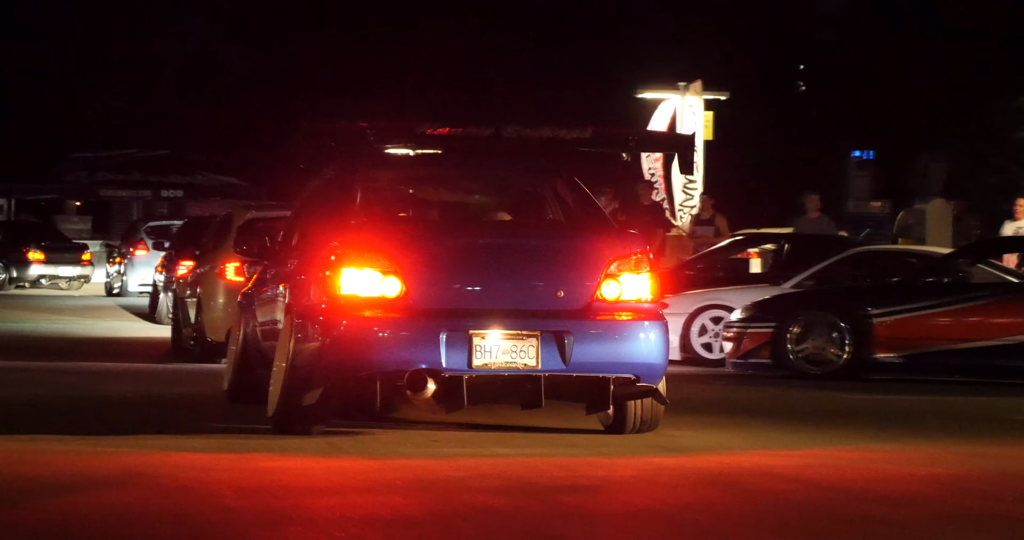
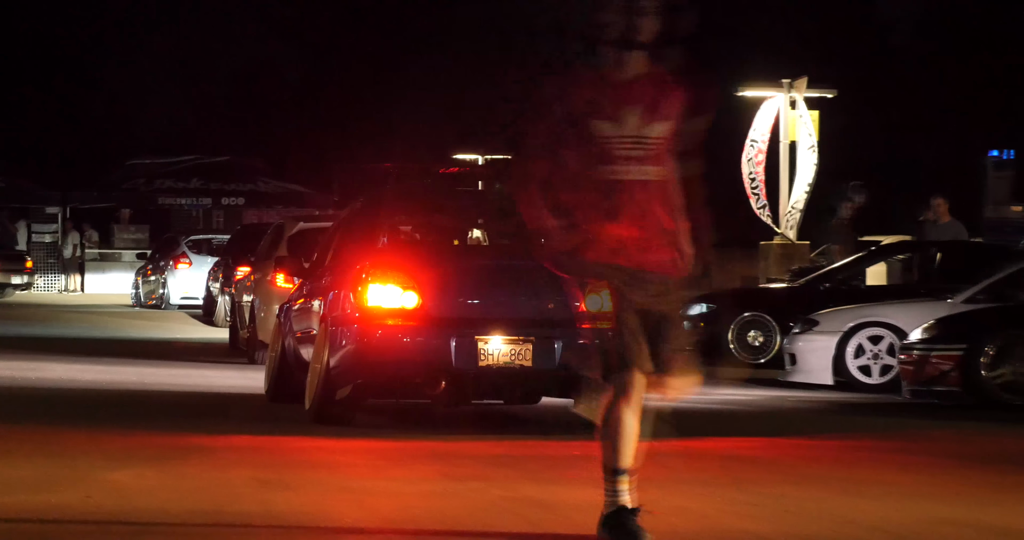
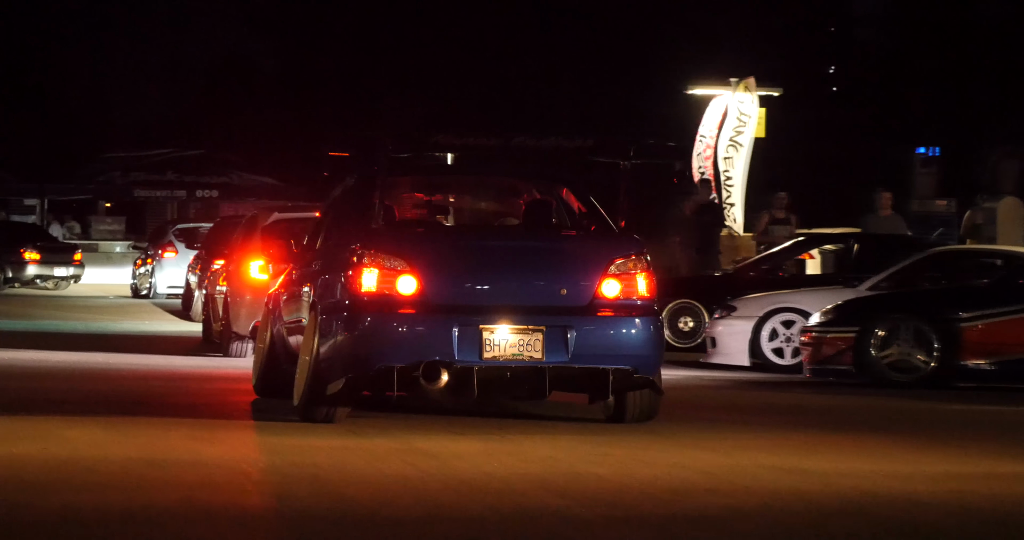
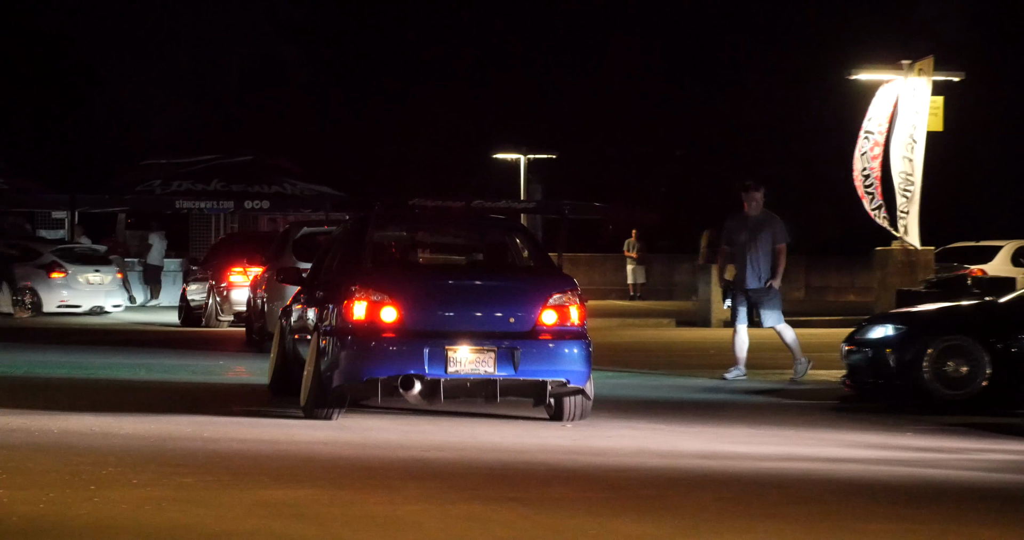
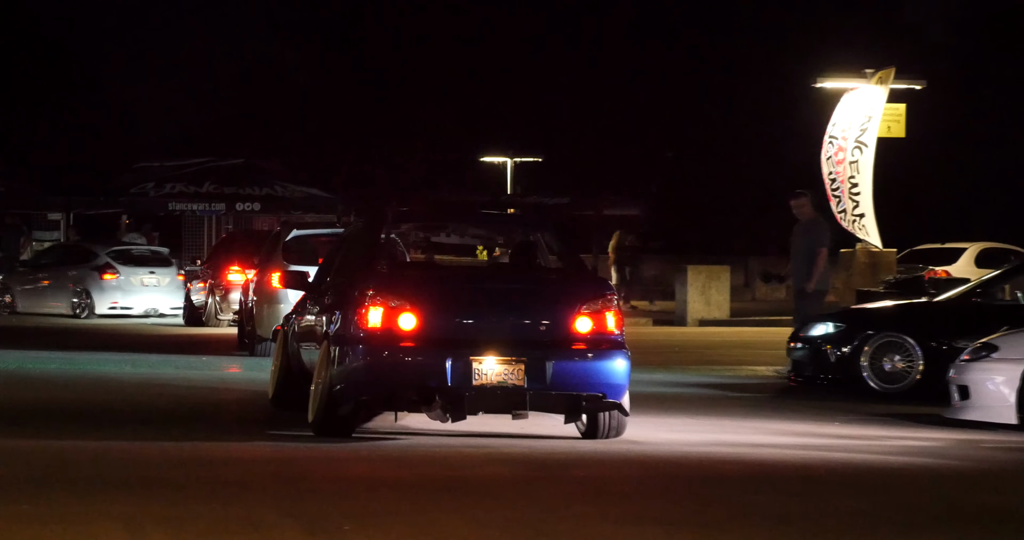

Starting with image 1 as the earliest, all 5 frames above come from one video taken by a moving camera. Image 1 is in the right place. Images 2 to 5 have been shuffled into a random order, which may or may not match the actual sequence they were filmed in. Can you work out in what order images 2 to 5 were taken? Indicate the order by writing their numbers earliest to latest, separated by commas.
3, 2, 5, 4
